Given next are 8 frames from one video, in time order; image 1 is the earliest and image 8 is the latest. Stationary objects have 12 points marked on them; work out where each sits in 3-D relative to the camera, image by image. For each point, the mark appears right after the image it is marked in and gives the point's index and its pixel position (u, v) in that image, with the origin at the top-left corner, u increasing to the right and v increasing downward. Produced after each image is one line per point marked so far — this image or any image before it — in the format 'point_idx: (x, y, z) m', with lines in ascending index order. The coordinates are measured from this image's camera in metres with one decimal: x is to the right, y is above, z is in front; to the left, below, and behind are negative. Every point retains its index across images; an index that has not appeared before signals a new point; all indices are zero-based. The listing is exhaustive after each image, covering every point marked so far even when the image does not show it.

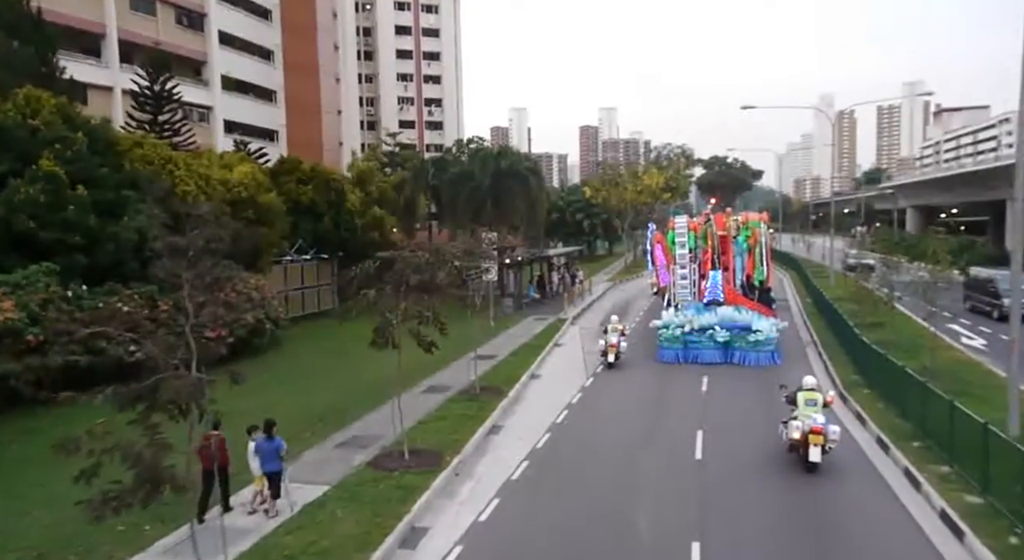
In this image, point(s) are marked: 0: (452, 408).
0: (-1.5, -3.3, +19.2) m
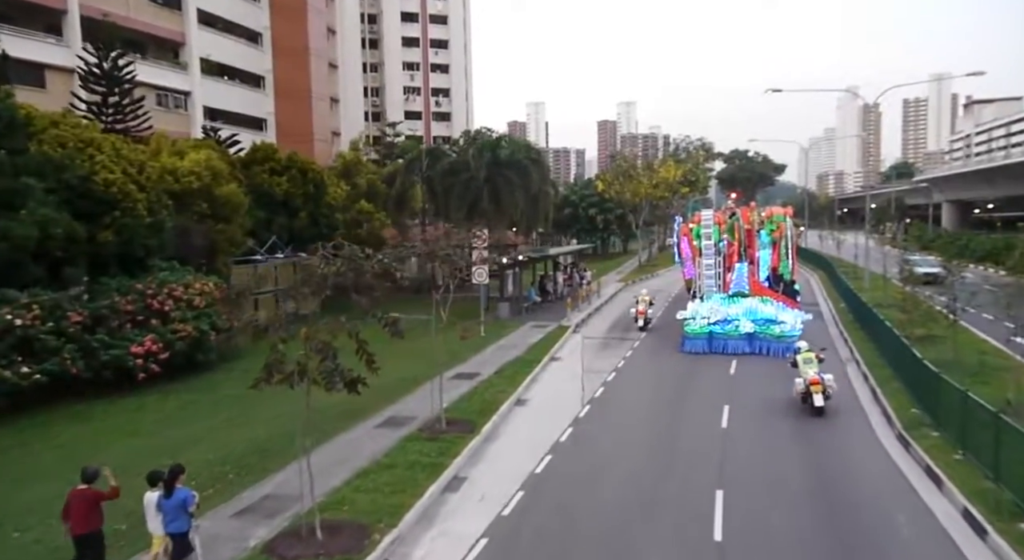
0: (-2.1, -3.4, +15.3) m
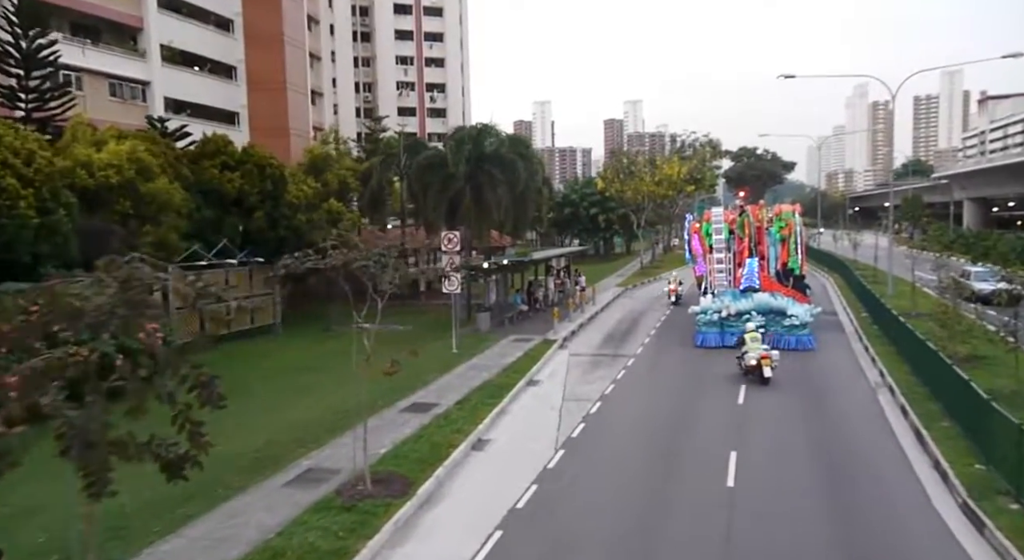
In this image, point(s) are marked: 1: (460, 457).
0: (-3.1, -3.7, +11.5) m
1: (-1.1, -3.6, +15.6) m
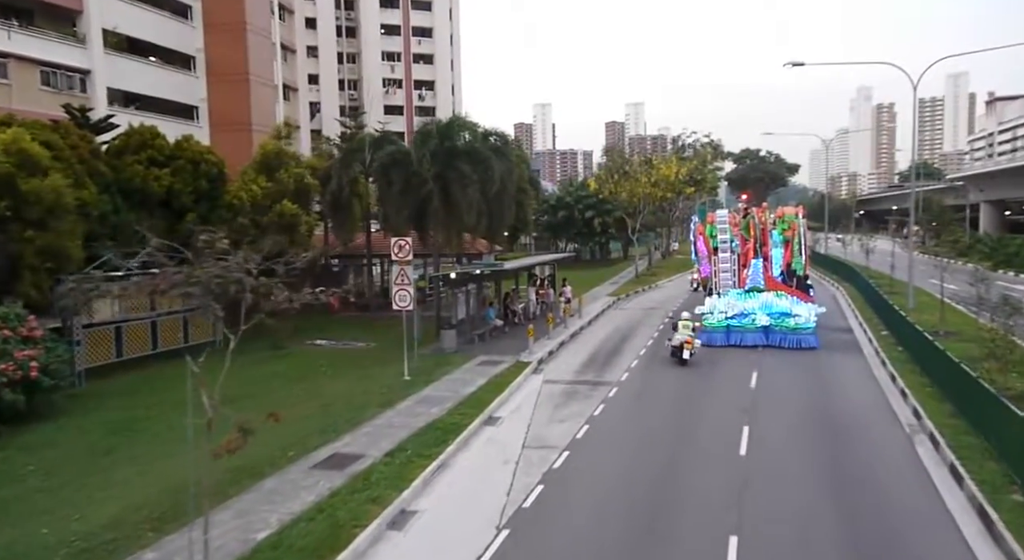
0: (-4.3, -4.1, +7.5) m
1: (-2.2, -4.0, +11.7) m
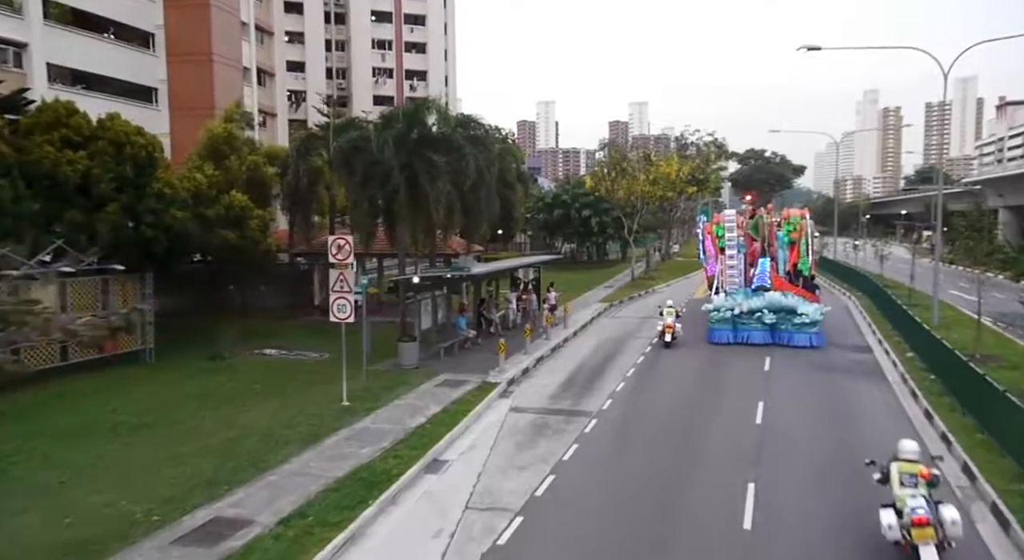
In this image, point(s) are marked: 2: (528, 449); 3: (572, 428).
0: (-5.3, -4.3, +3.9) m
1: (-3.3, -4.2, +8.0) m
2: (+0.4, -3.7, +16.5) m
3: (+1.4, -3.5, +18.2) m
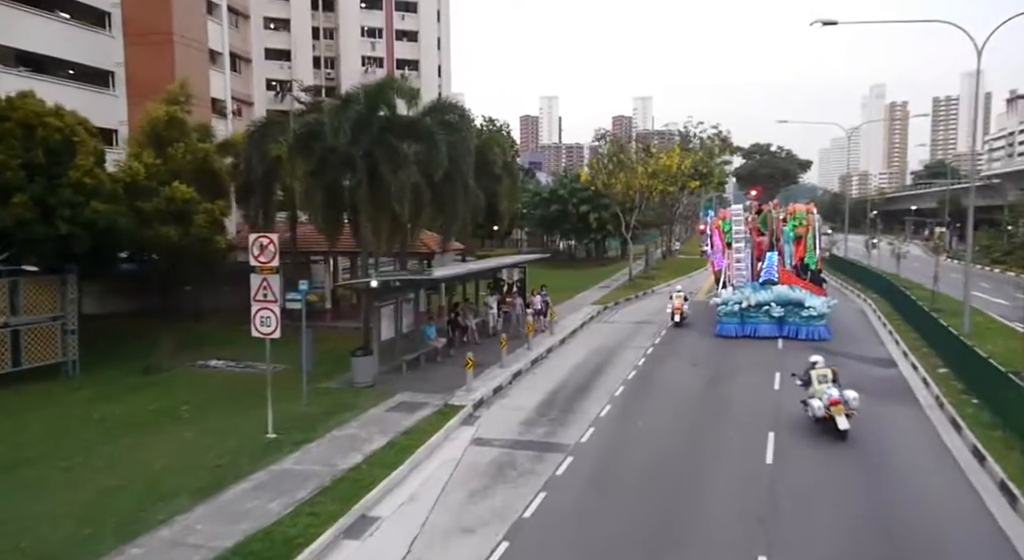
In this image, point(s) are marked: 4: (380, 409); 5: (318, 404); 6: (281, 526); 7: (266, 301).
0: (-6.2, -4.5, +0.7) m
1: (-4.2, -4.4, +4.8) m
2: (-0.5, -3.8, +13.3) m
3: (+0.6, -3.7, +15.0) m
4: (-3.1, -3.1, +18.4) m
5: (-4.7, -3.0, +18.6) m
6: (-3.5, -3.7, +11.5) m
7: (-5.0, -0.4, +15.5) m
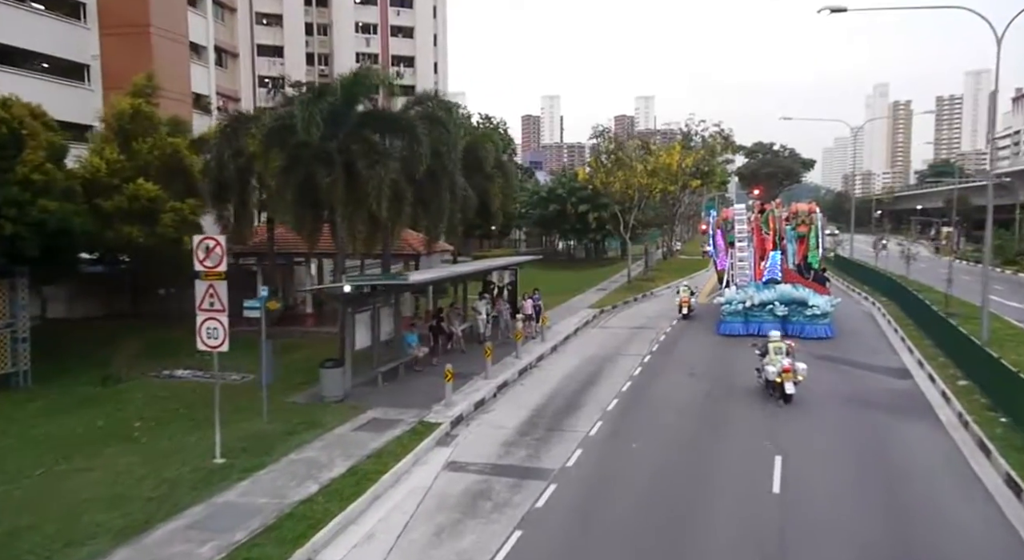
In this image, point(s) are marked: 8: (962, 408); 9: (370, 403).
0: (-6.7, -4.6, -1.0) m
1: (-4.6, -4.5, +3.2) m
2: (-0.9, -3.9, +11.7) m
3: (+0.2, -3.8, +13.3) m
4: (-3.6, -3.2, +16.7) m
5: (-5.1, -3.2, +17.0) m
6: (-3.9, -3.8, +9.9) m
7: (-5.4, -0.5, +13.8) m
8: (+11.1, -3.1, +19.1) m
9: (-3.5, -3.0, +19.0) m
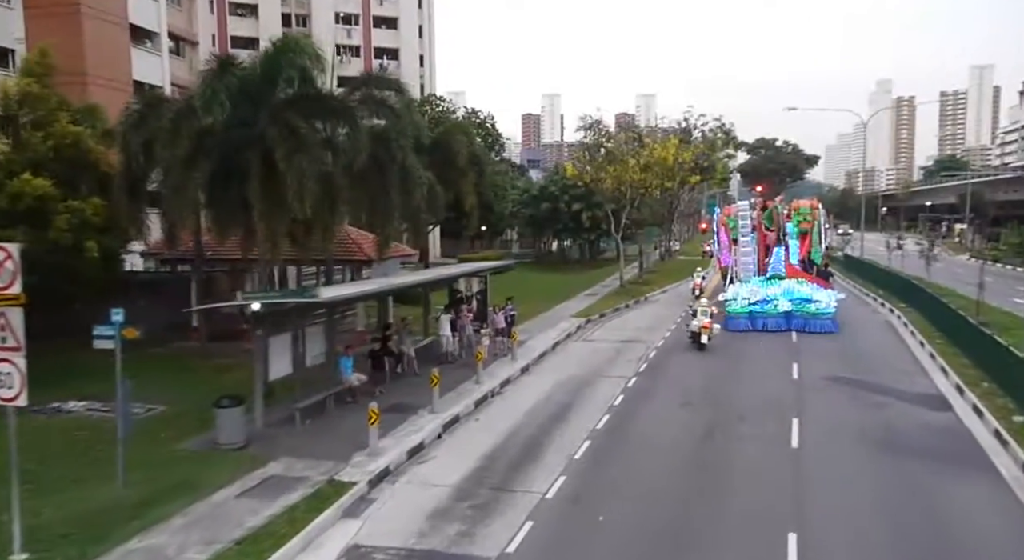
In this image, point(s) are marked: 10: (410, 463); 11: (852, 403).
0: (-7.9, -5.0, -4.8) m
1: (-5.8, -4.9, -0.7) m
2: (-2.1, -4.3, +7.8) m
3: (-1.0, -4.1, +9.4) m
4: (-4.7, -3.6, +12.9) m
5: (-6.3, -3.5, +13.1) m
6: (-5.1, -4.2, +6.0) m
7: (-6.6, -0.9, +10.0) m
8: (+10.0, -3.4, +15.2) m
9: (-4.7, -3.3, +15.2) m
10: (-2.0, -3.5, +15.2) m
11: (+8.6, -3.0, +19.2) m
